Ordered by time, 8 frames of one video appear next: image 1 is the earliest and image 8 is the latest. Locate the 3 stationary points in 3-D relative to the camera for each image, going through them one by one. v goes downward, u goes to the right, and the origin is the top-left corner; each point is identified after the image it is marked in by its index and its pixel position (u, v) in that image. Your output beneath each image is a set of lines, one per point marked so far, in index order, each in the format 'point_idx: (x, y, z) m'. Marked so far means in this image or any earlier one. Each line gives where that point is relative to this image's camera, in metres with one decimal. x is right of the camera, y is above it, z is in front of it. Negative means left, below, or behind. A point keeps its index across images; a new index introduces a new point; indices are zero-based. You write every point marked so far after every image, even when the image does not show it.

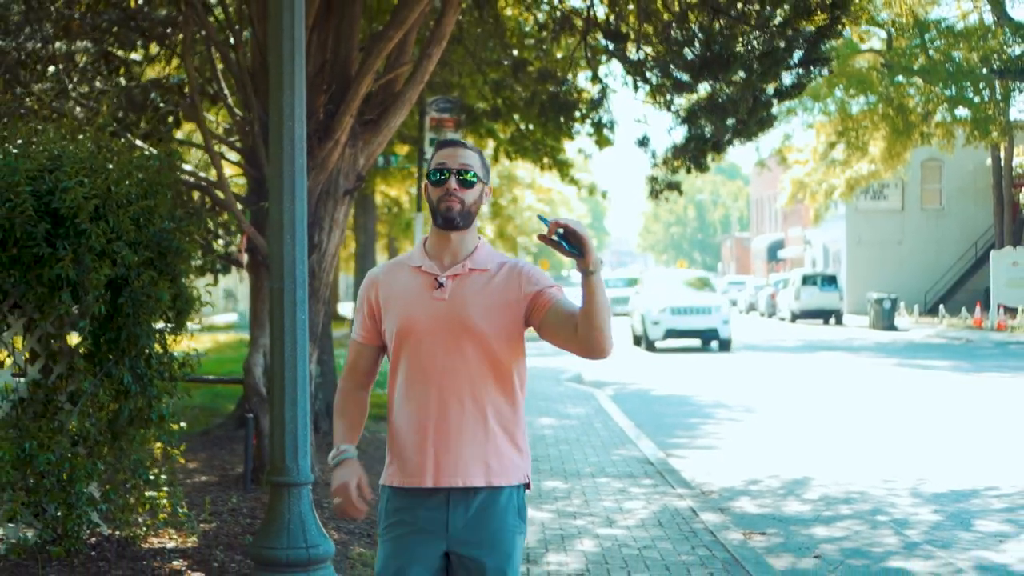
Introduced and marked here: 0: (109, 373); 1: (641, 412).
0: (-2.2, -0.5, +7.9) m
1: (+1.8, -1.7, +19.5) m
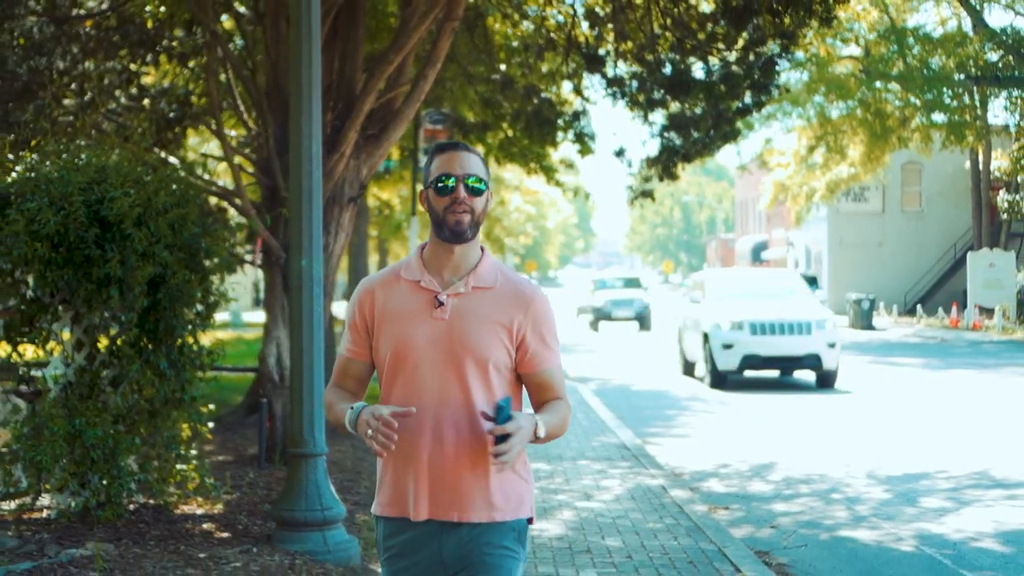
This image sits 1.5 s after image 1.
0: (-2.3, -0.5, +9.0) m
1: (+1.6, -1.7, +20.6) m
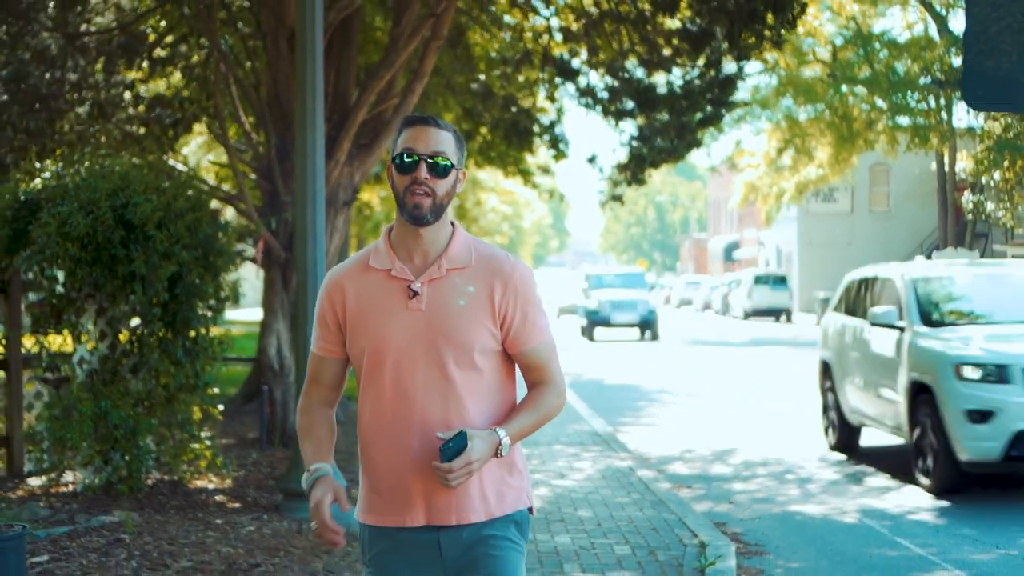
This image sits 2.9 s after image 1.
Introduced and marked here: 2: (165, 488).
0: (-2.4, -0.4, +9.9) m
1: (+1.2, -1.7, +21.6) m
2: (-2.5, -1.4, +10.1) m
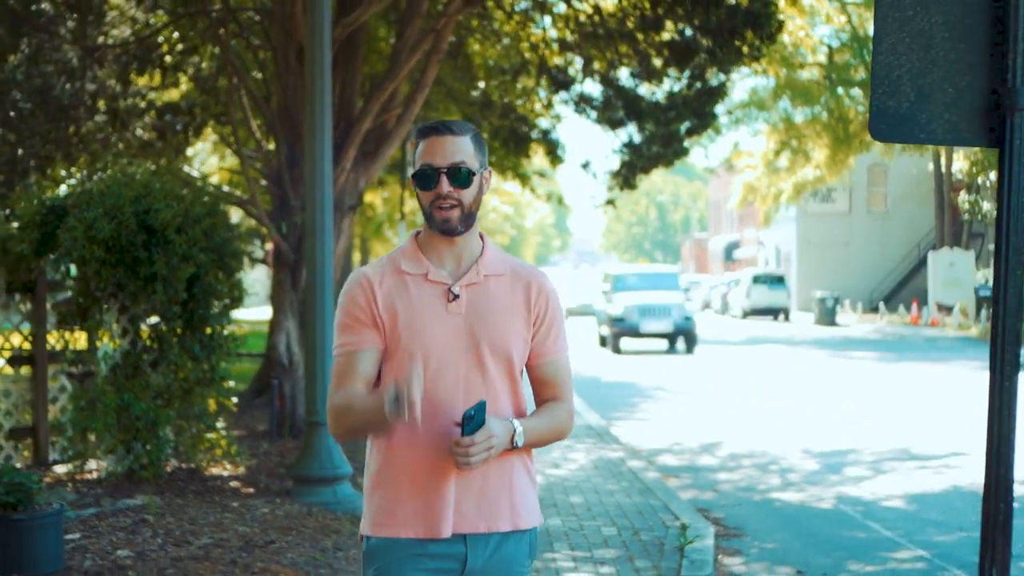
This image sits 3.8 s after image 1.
0: (-2.5, -0.4, +10.6) m
1: (+1.2, -1.7, +22.3) m
2: (-2.5, -1.4, +10.8) m
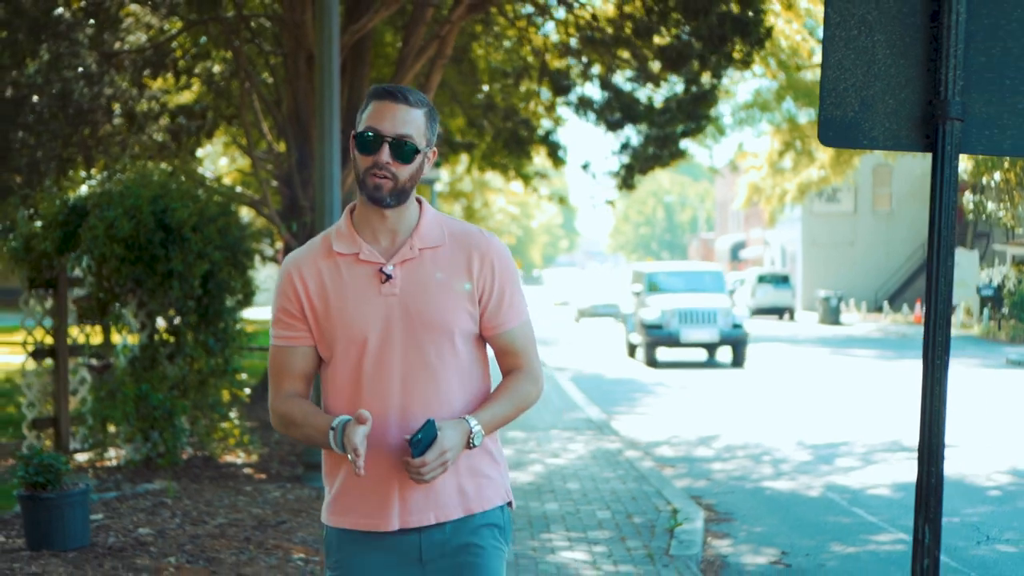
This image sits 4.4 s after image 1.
0: (-2.5, -0.4, +11.1) m
1: (+1.3, -1.6, +22.8) m
2: (-2.5, -1.4, +11.3) m
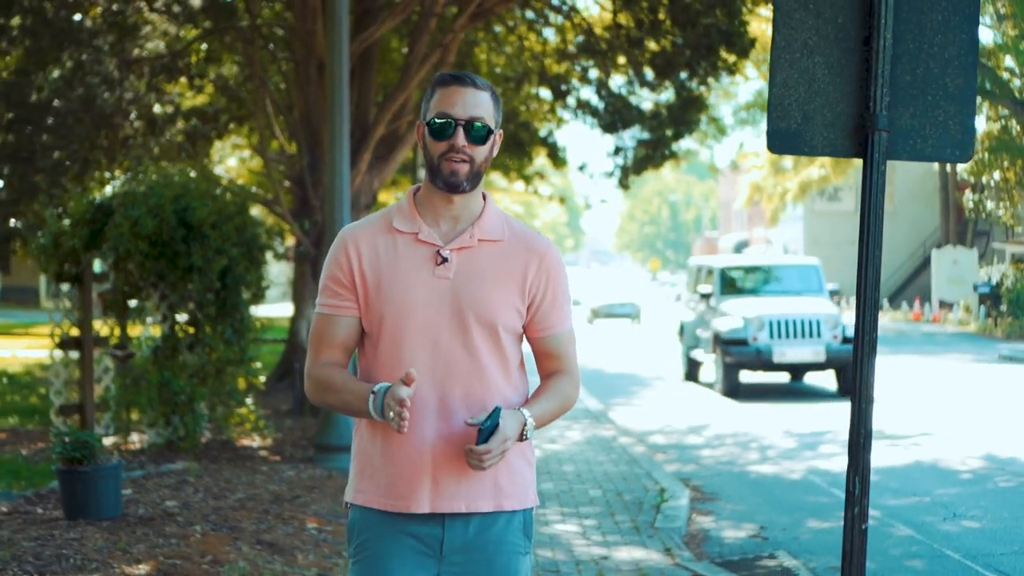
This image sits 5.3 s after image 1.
0: (-2.5, -0.3, +11.8) m
1: (+1.3, -1.6, +23.5) m
2: (-2.5, -1.3, +12.0) m
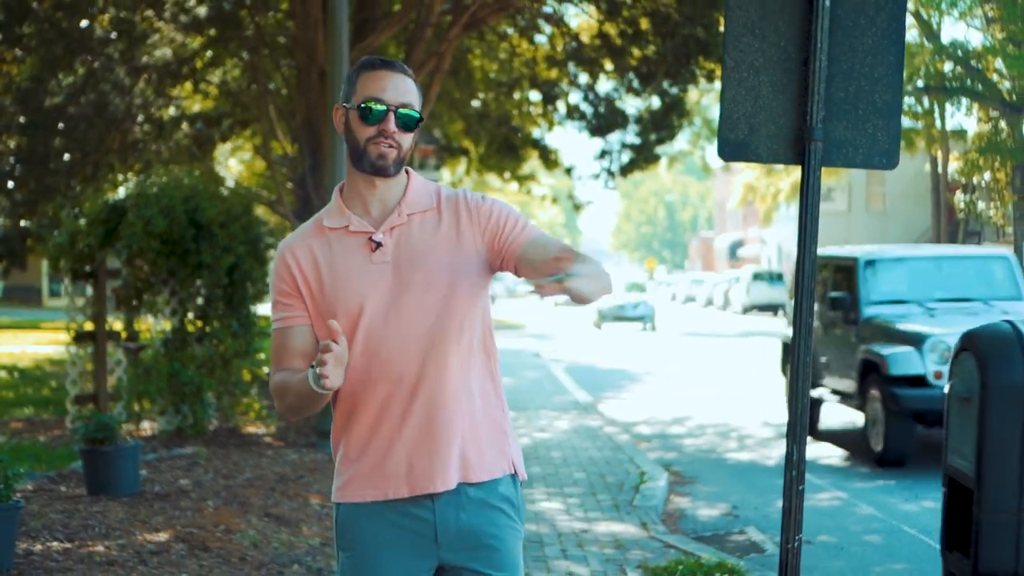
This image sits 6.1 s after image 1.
0: (-2.6, -0.3, +12.6) m
1: (+1.2, -1.5, +24.2) m
2: (-2.6, -1.3, +12.8) m
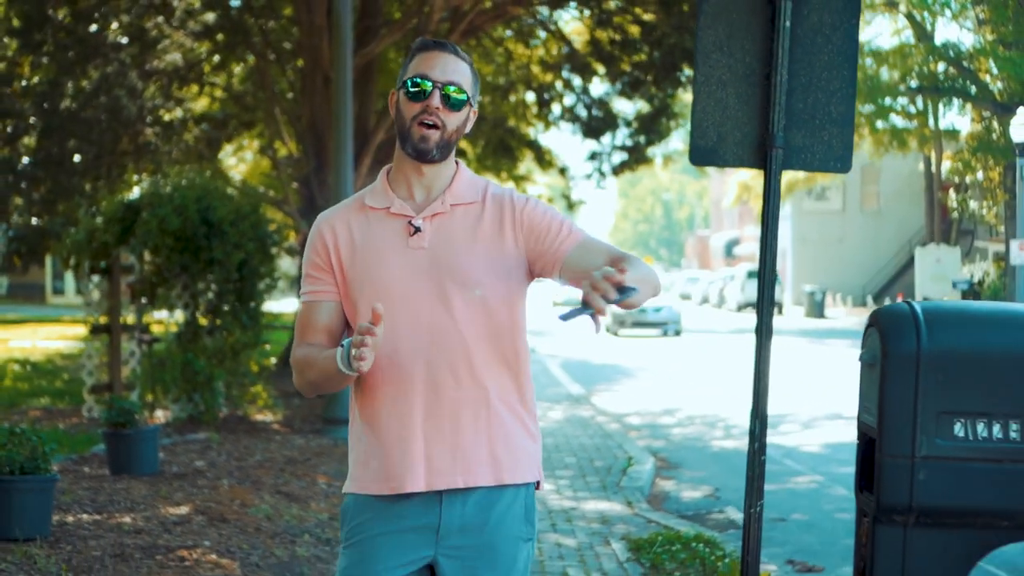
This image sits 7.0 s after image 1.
0: (-2.6, -0.3, +13.2) m
1: (+1.2, -1.5, +24.9) m
2: (-2.6, -1.3, +13.4) m
